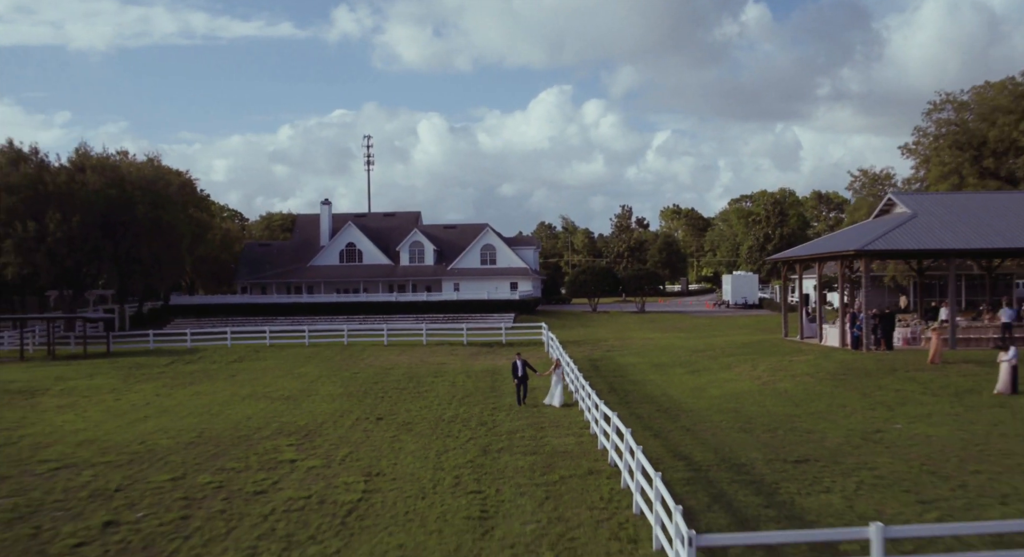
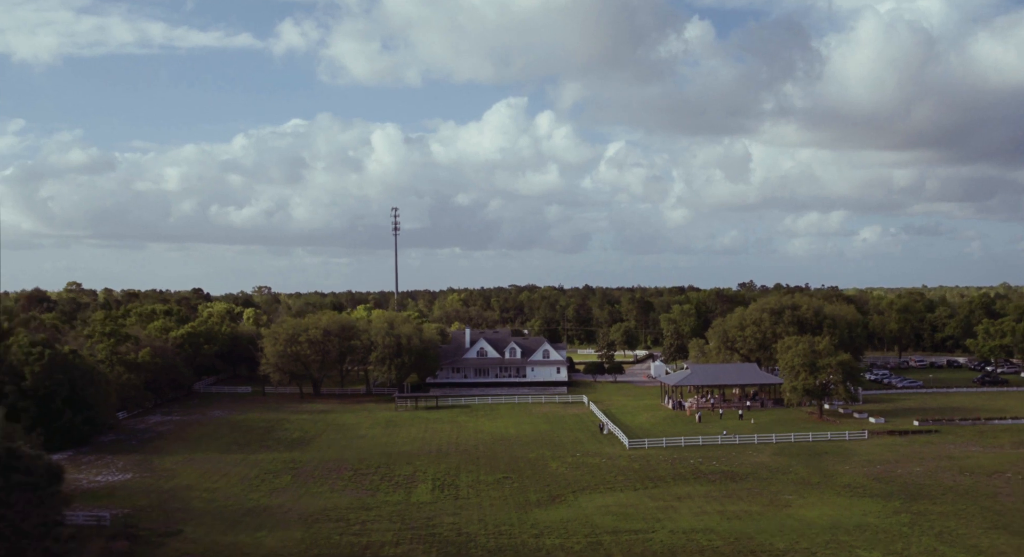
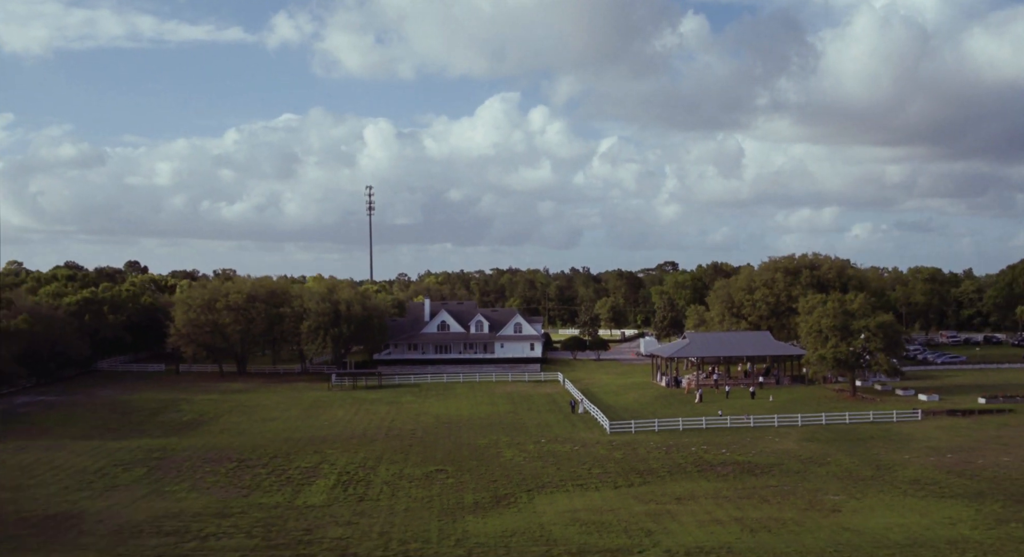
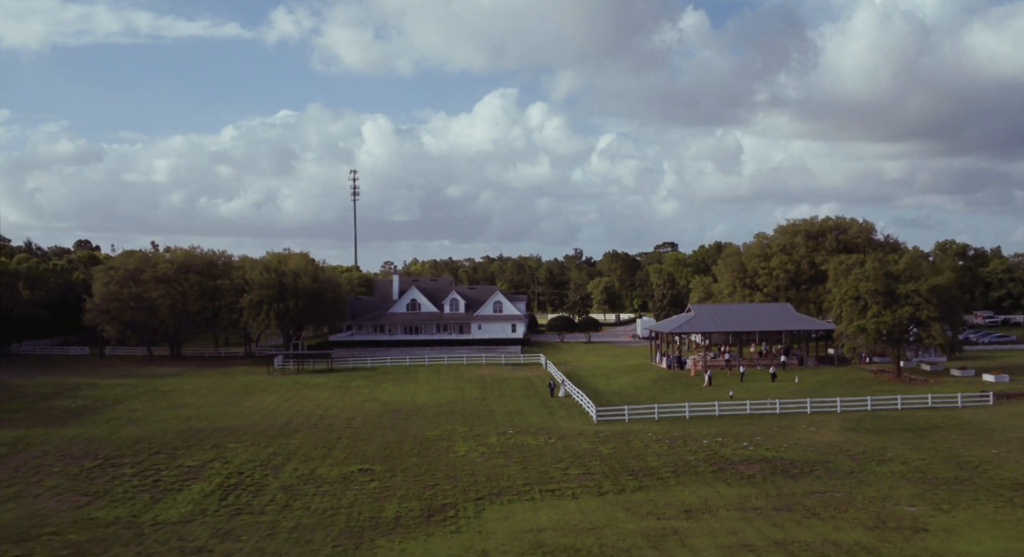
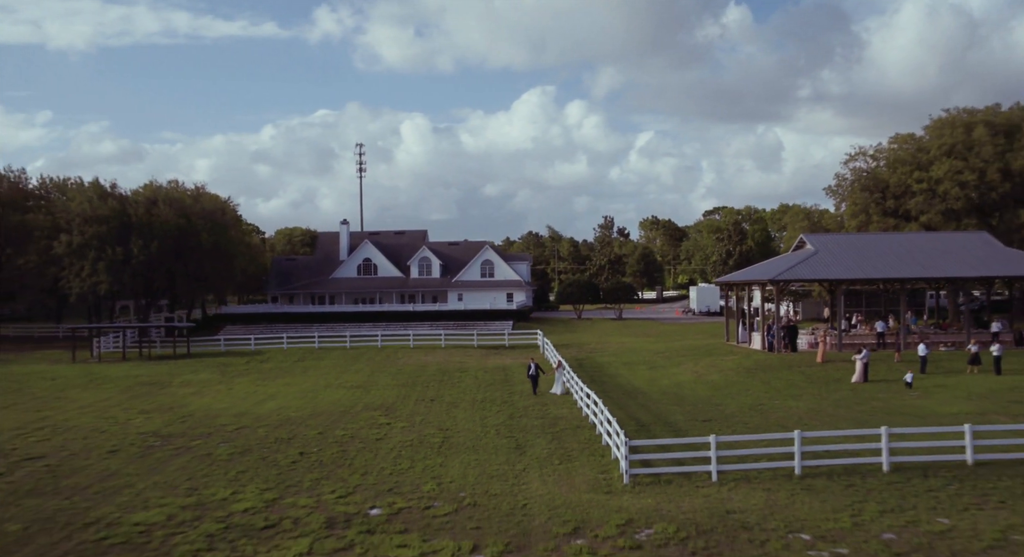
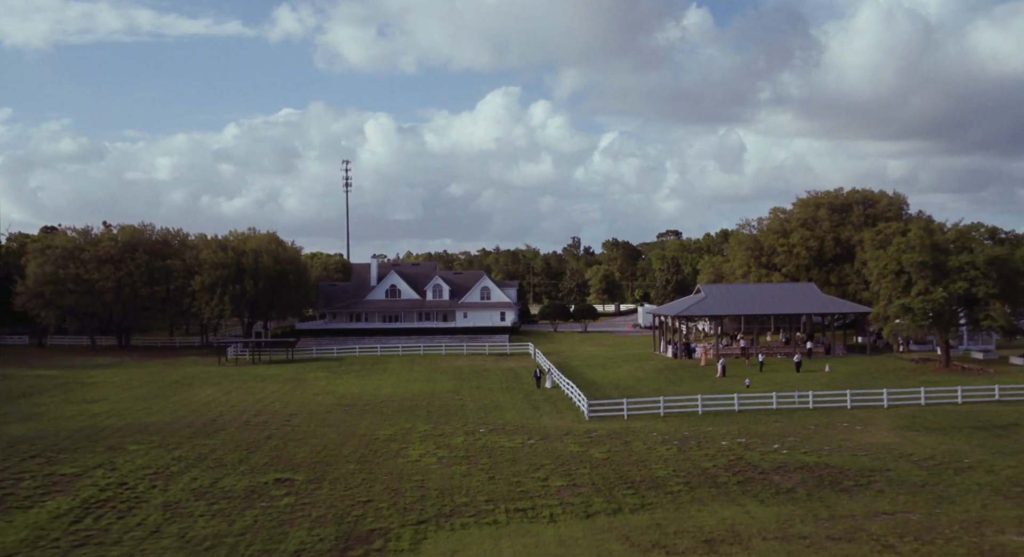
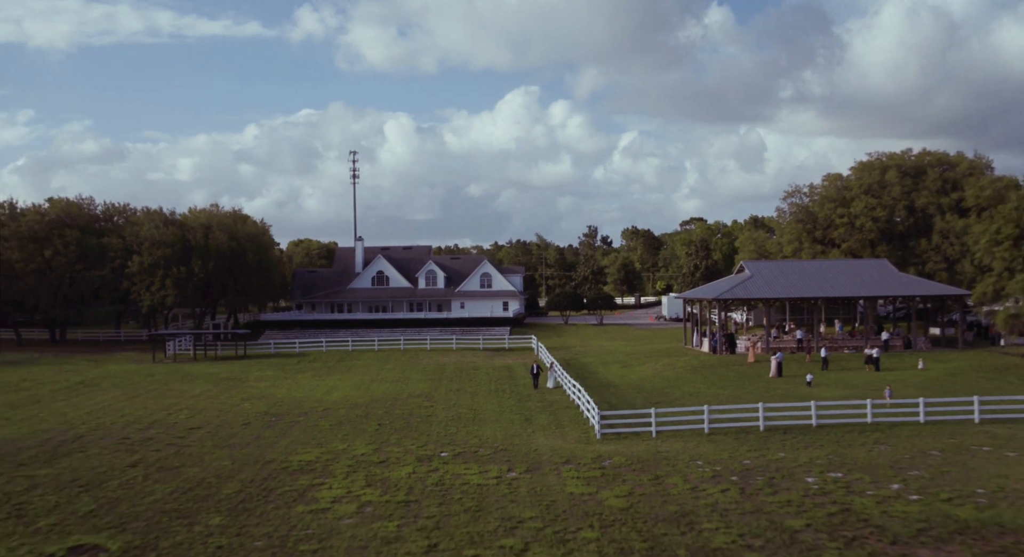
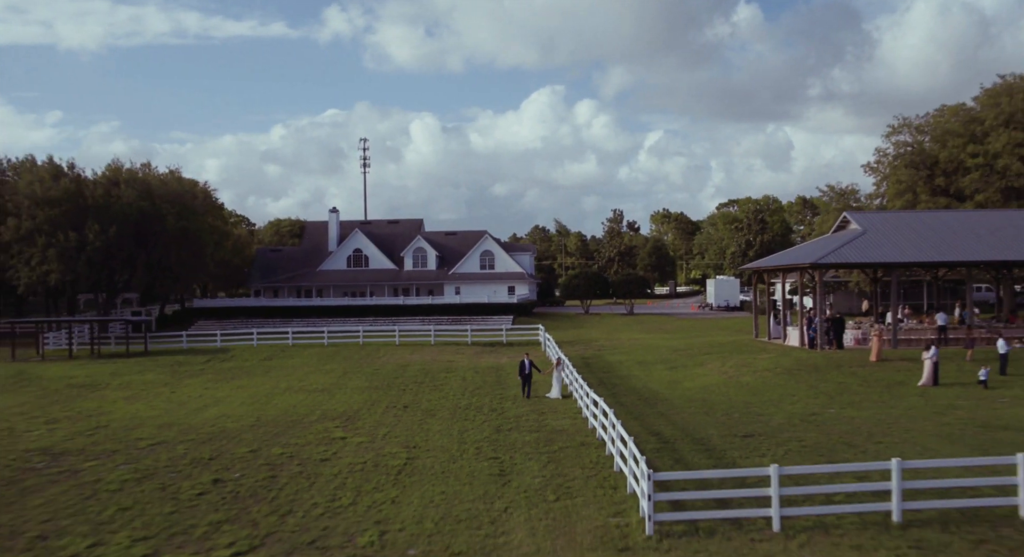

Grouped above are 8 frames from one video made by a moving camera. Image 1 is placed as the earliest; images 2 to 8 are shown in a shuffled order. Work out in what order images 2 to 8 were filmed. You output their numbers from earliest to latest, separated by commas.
8, 5, 7, 6, 4, 3, 2
